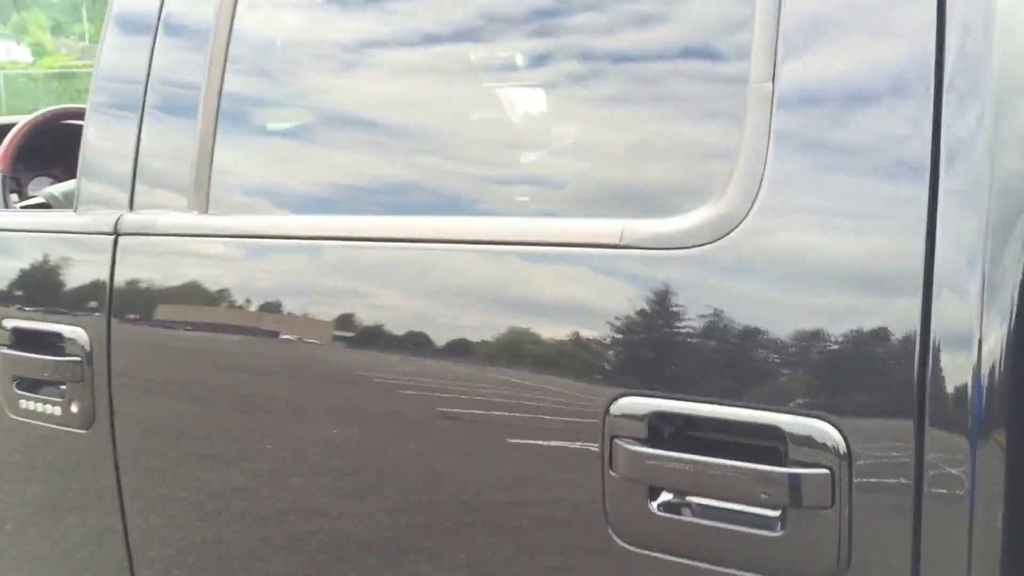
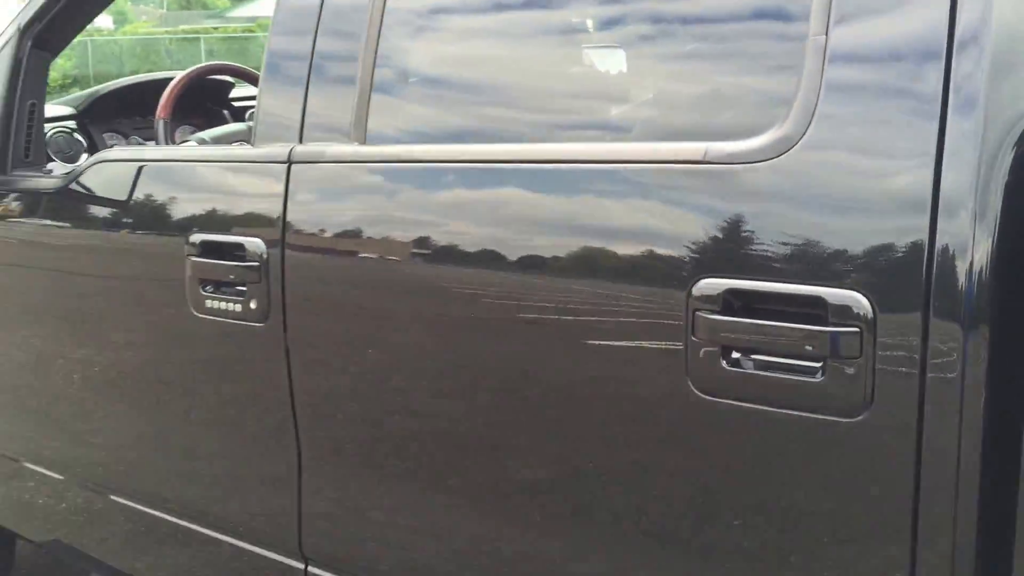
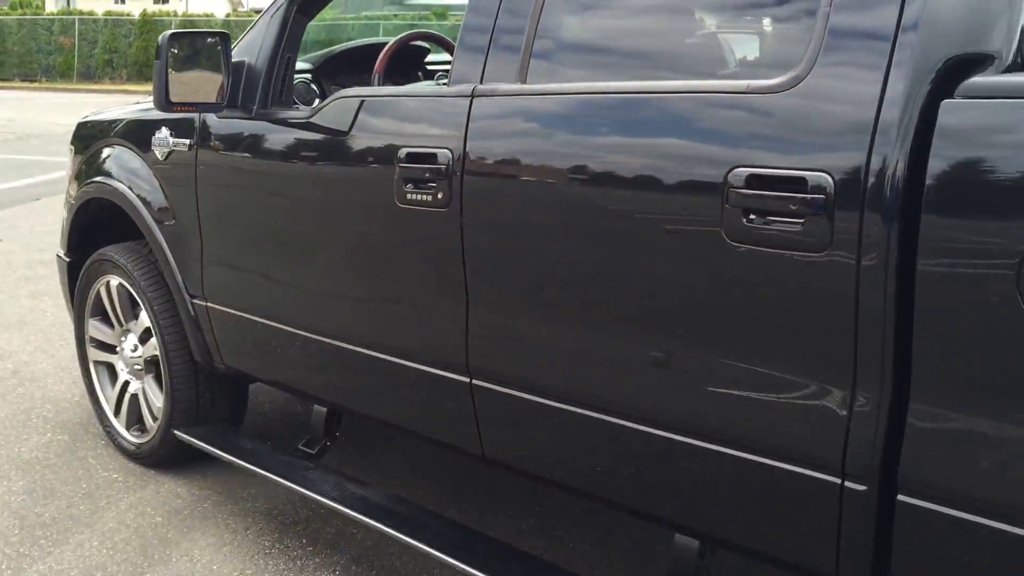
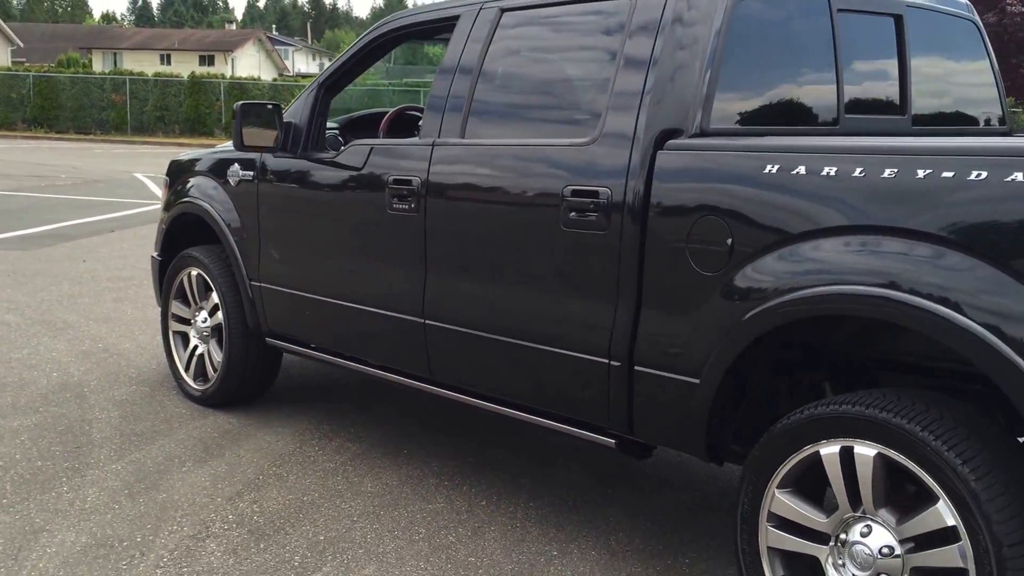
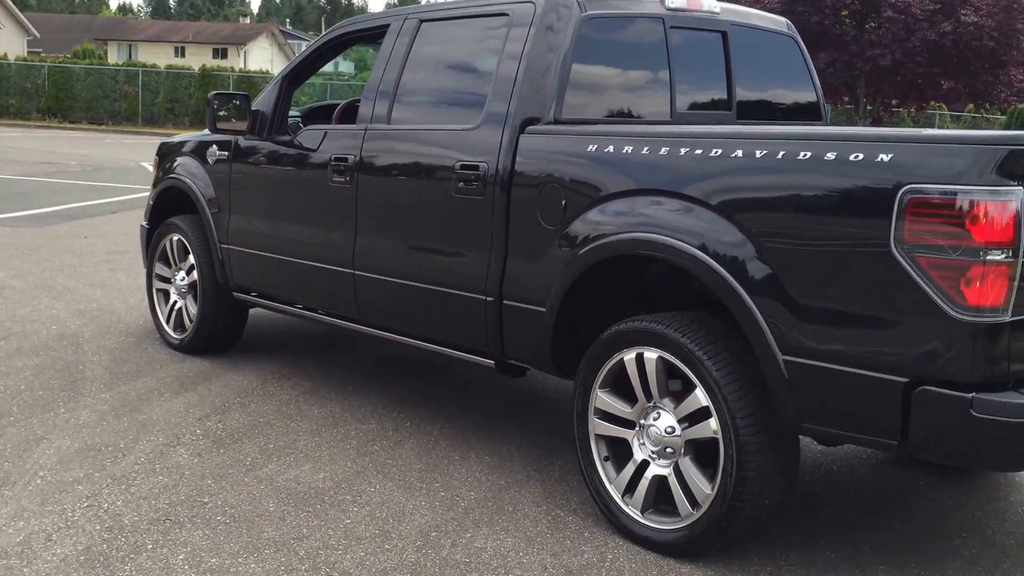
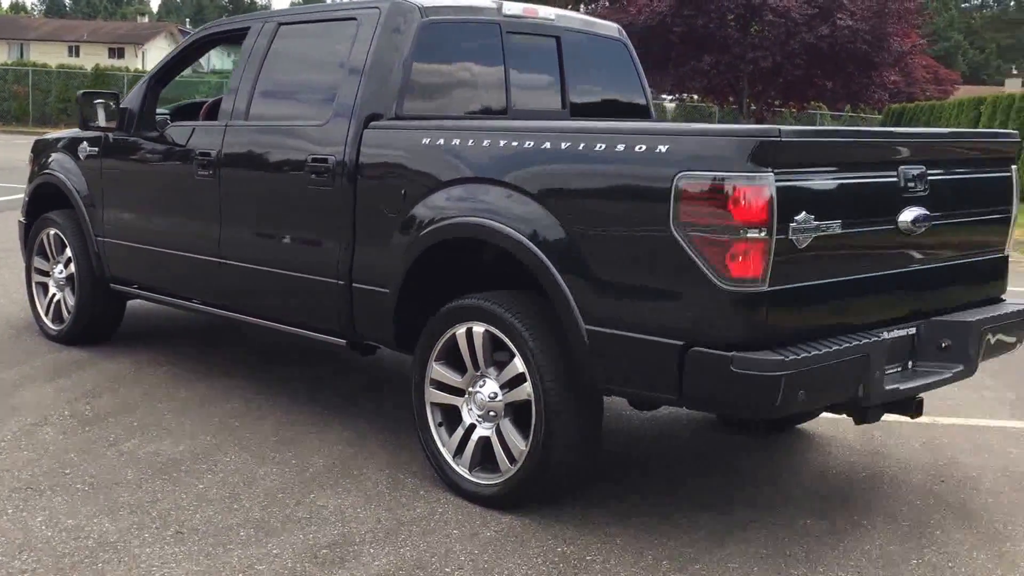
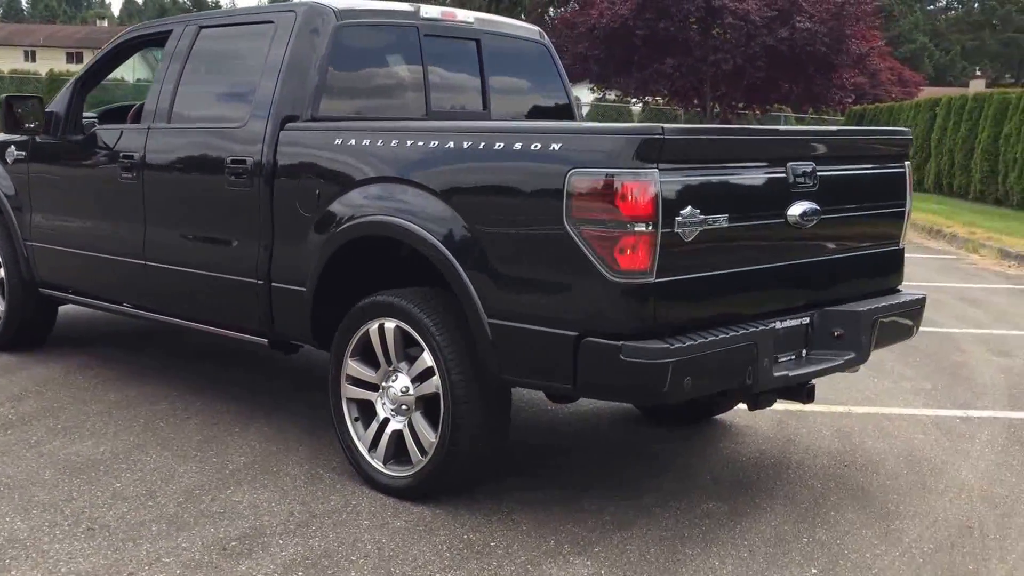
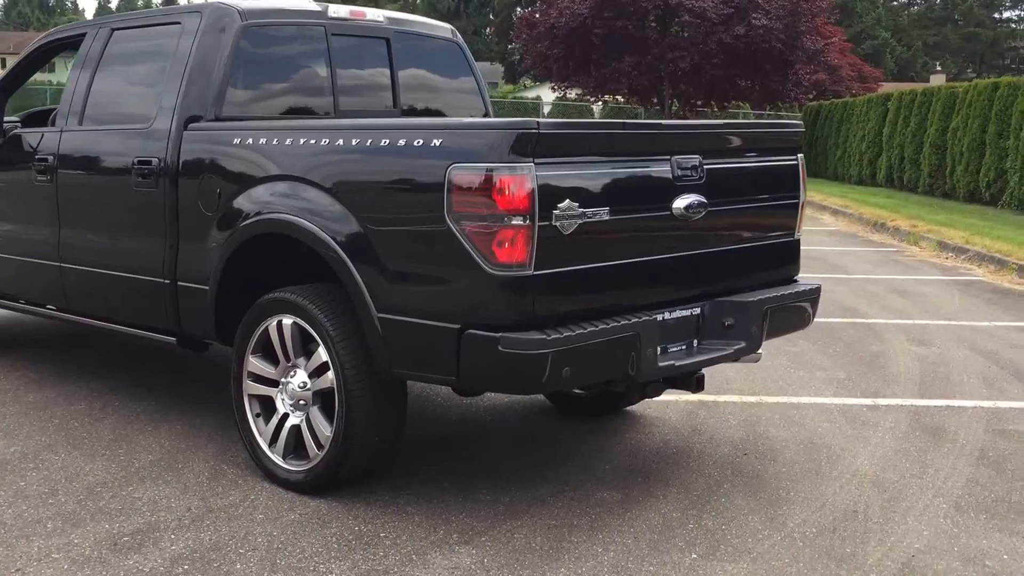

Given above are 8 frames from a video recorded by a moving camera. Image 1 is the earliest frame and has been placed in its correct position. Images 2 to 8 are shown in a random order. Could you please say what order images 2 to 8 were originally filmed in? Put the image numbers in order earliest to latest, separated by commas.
2, 3, 4, 5, 6, 7, 8
